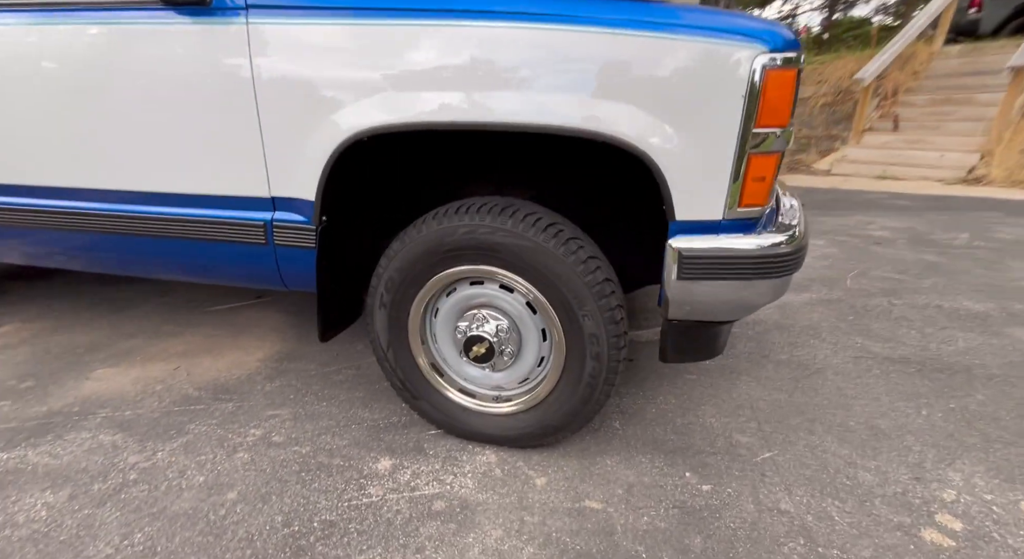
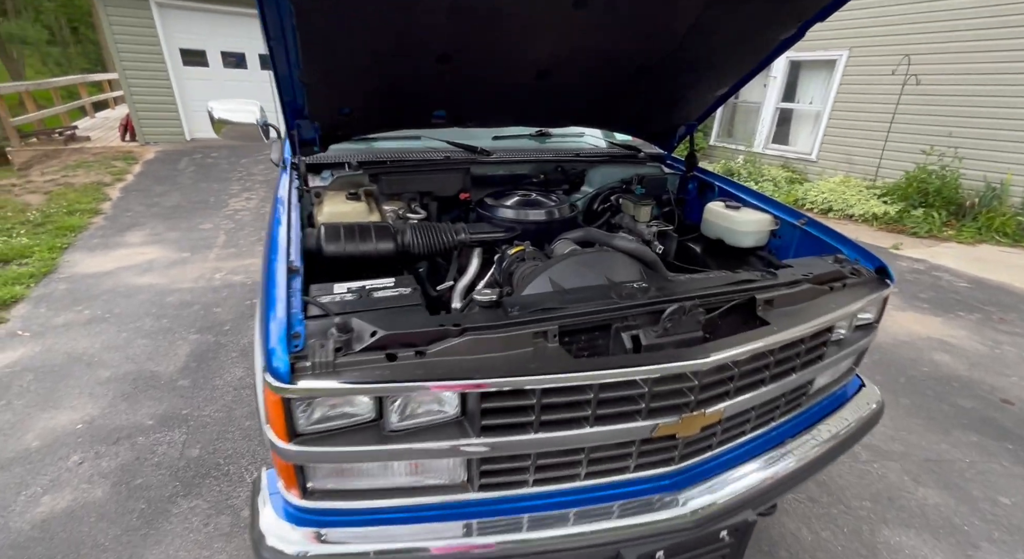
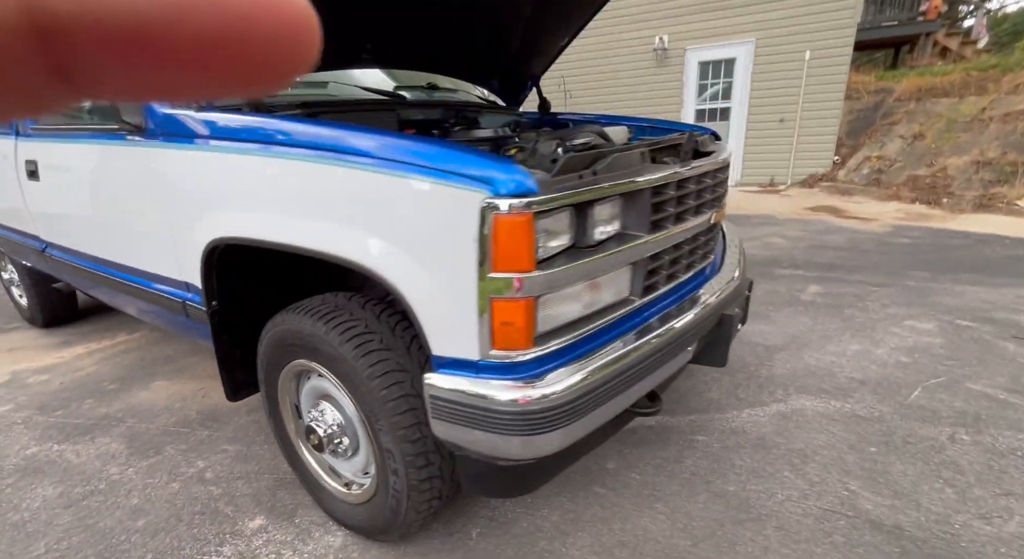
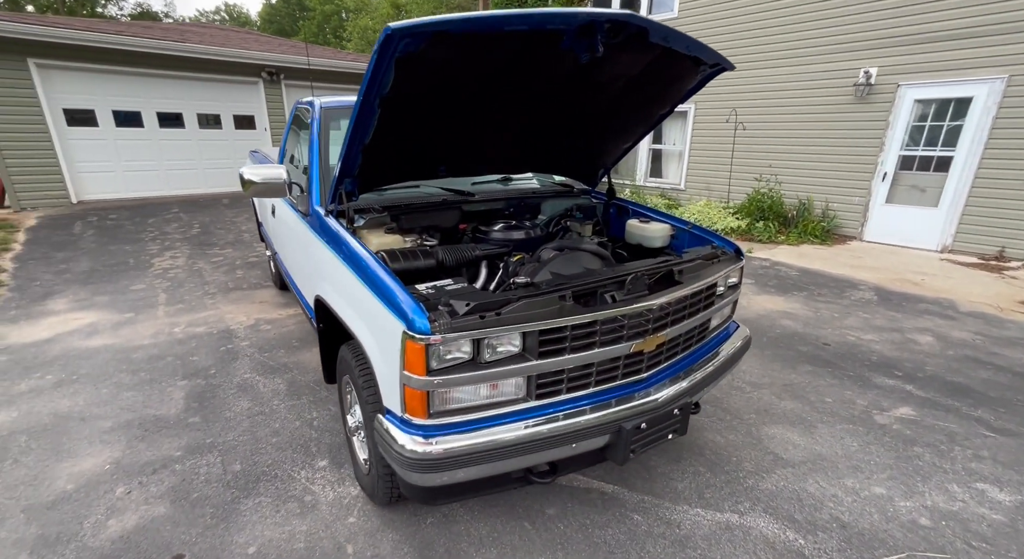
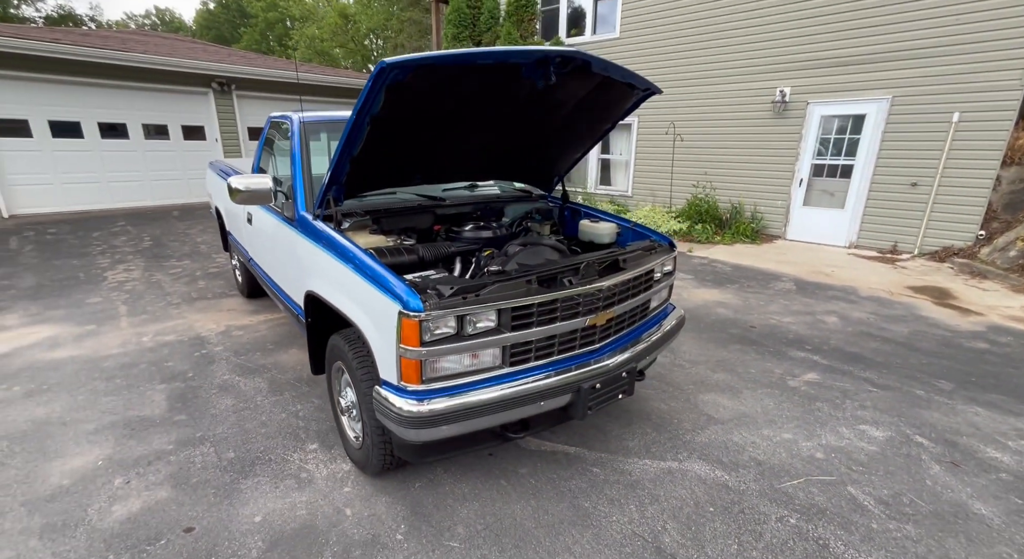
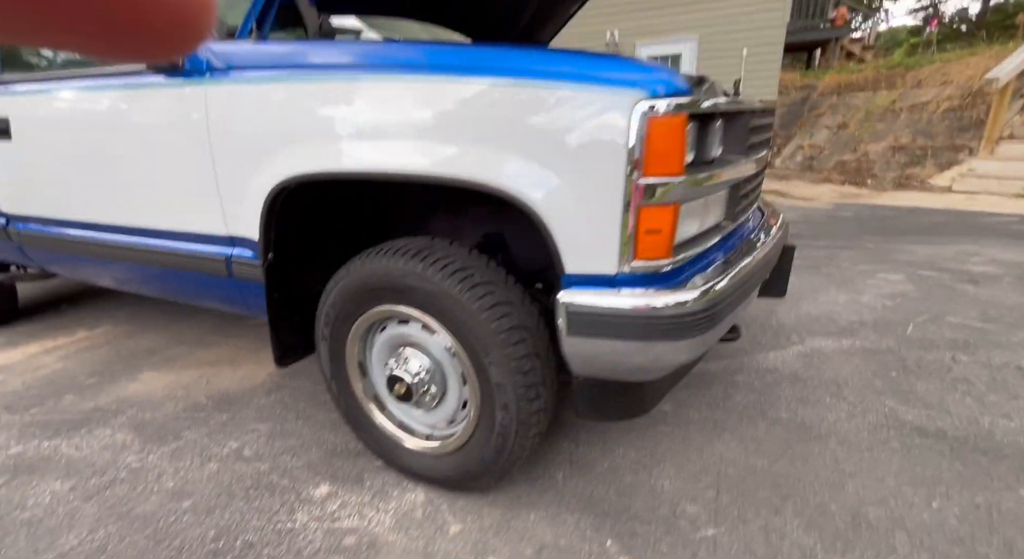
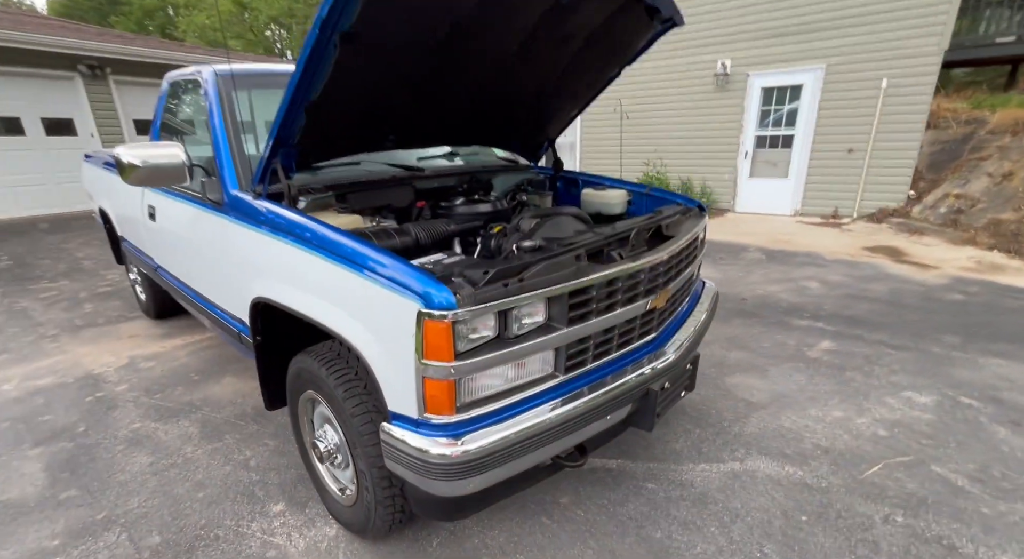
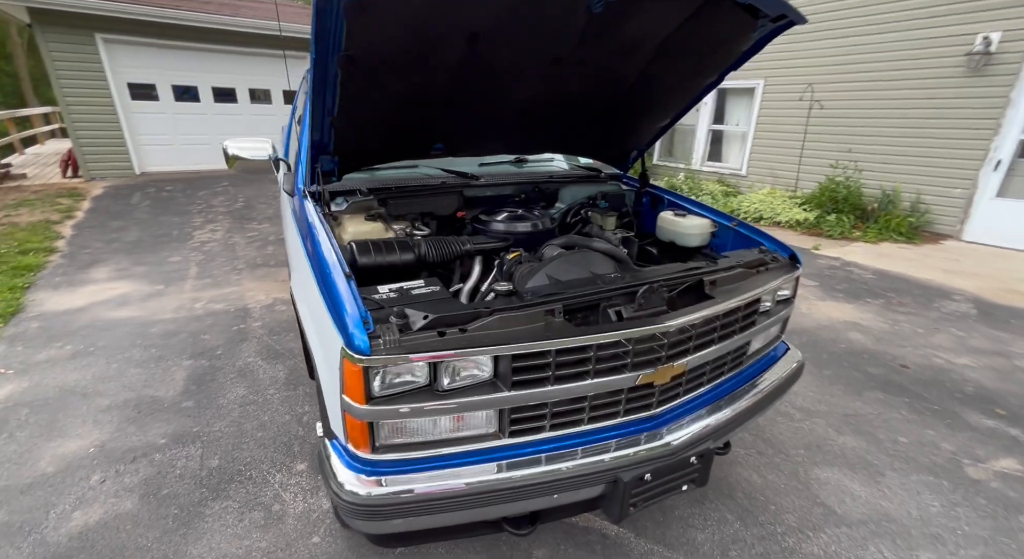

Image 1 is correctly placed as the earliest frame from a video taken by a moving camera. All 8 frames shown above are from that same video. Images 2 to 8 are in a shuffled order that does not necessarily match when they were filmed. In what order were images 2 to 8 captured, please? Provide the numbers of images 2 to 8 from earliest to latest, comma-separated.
6, 3, 7, 5, 4, 8, 2
